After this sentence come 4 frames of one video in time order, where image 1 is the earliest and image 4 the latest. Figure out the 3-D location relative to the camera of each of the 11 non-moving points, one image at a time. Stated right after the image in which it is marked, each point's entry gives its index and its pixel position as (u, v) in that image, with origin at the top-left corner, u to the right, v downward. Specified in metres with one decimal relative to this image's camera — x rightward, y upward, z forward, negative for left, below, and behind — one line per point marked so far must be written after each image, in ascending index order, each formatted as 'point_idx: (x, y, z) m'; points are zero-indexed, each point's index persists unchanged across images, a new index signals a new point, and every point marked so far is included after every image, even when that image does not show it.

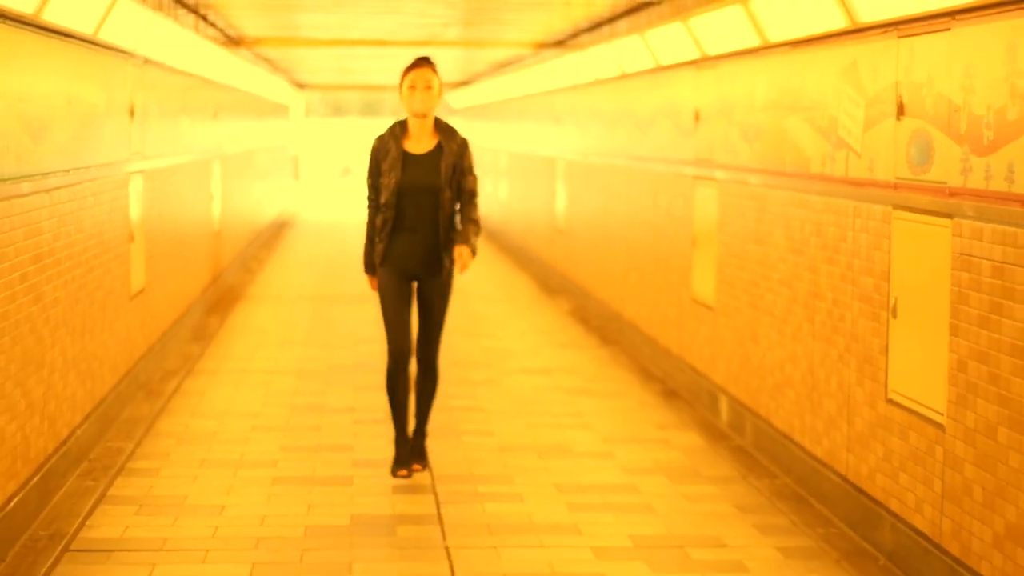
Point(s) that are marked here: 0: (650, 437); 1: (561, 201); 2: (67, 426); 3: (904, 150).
0: (+0.7, -0.7, +6.8) m
1: (+0.5, +0.8, +13.6) m
2: (-1.9, -0.6, +6.1) m
3: (+1.3, +0.4, +4.7) m
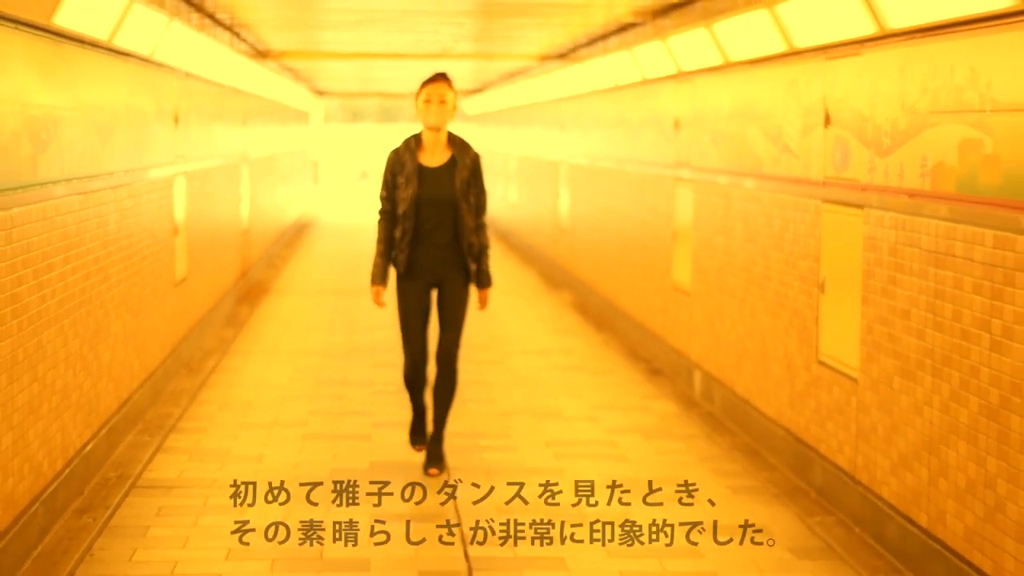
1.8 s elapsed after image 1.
0: (+0.6, -0.6, +7.8) m
1: (+0.5, +0.9, +14.6) m
2: (-1.9, -0.5, +7.1) m
3: (+1.2, +0.5, +5.7) m
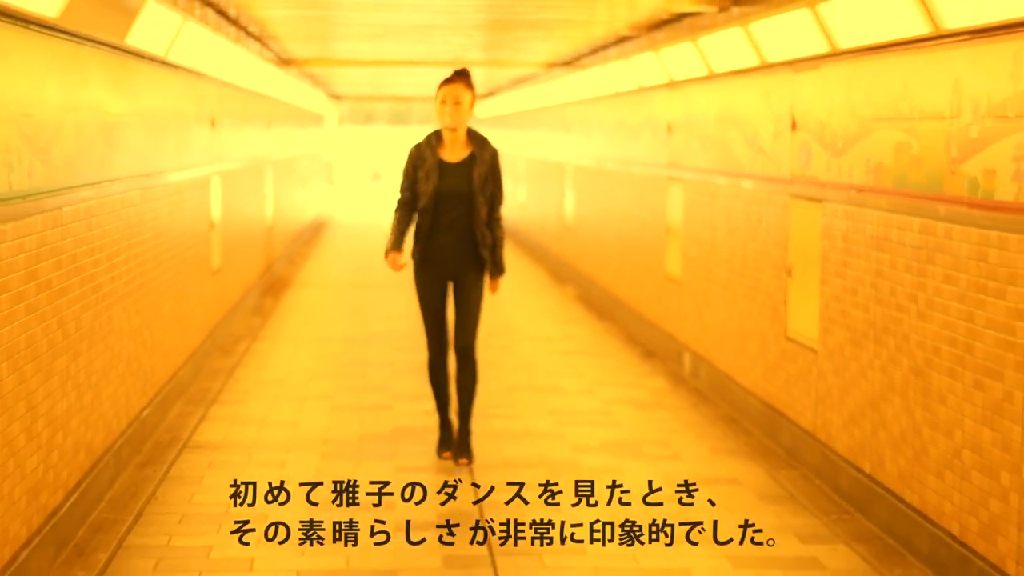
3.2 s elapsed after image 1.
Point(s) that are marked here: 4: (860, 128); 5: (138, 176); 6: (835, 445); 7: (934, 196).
0: (+0.7, -0.6, +8.6) m
1: (+0.6, +0.9, +15.4) m
2: (-1.9, -0.4, +7.9) m
3: (+1.3, +0.6, +6.5) m
4: (+1.4, +0.6, +5.6) m
5: (-1.8, +0.5, +7.0) m
6: (+1.3, -0.6, +5.9) m
7: (+1.4, +0.3, +4.9) m
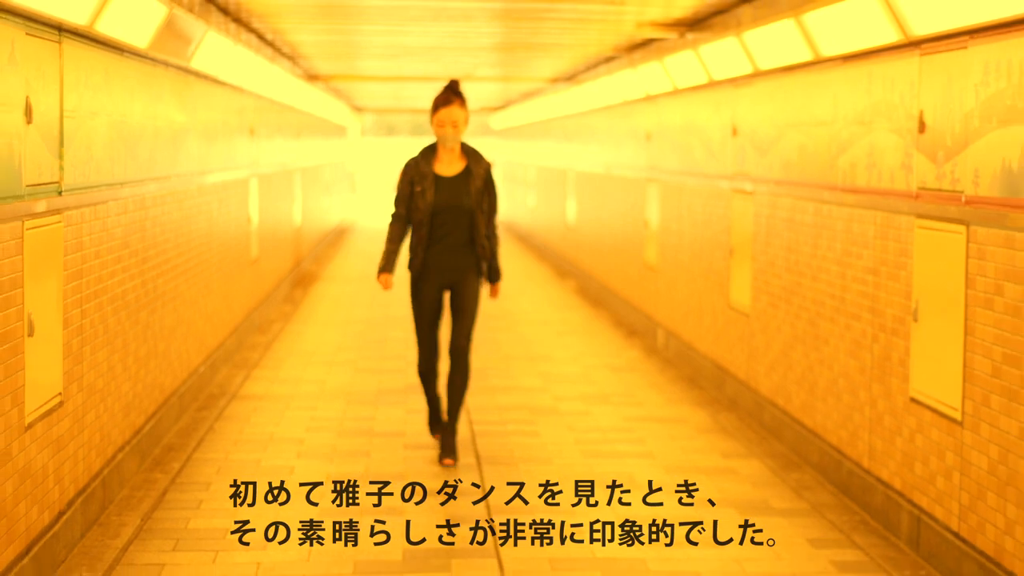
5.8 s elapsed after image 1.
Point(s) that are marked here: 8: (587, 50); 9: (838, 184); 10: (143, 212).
0: (+0.7, -0.5, +10.0) m
1: (+0.7, +1.0, +16.8) m
2: (-1.9, -0.3, +9.4) m
3: (+1.2, +0.7, +7.9) m
4: (+1.3, +0.8, +7.1) m
5: (-1.9, +0.7, +8.5) m
6: (+1.3, -0.5, +7.3) m
7: (+1.3, +0.4, +6.3) m
8: (+0.6, +1.9, +11.6) m
9: (+1.4, +0.4, +6.0) m
10: (-1.7, +0.3, +6.6) m
